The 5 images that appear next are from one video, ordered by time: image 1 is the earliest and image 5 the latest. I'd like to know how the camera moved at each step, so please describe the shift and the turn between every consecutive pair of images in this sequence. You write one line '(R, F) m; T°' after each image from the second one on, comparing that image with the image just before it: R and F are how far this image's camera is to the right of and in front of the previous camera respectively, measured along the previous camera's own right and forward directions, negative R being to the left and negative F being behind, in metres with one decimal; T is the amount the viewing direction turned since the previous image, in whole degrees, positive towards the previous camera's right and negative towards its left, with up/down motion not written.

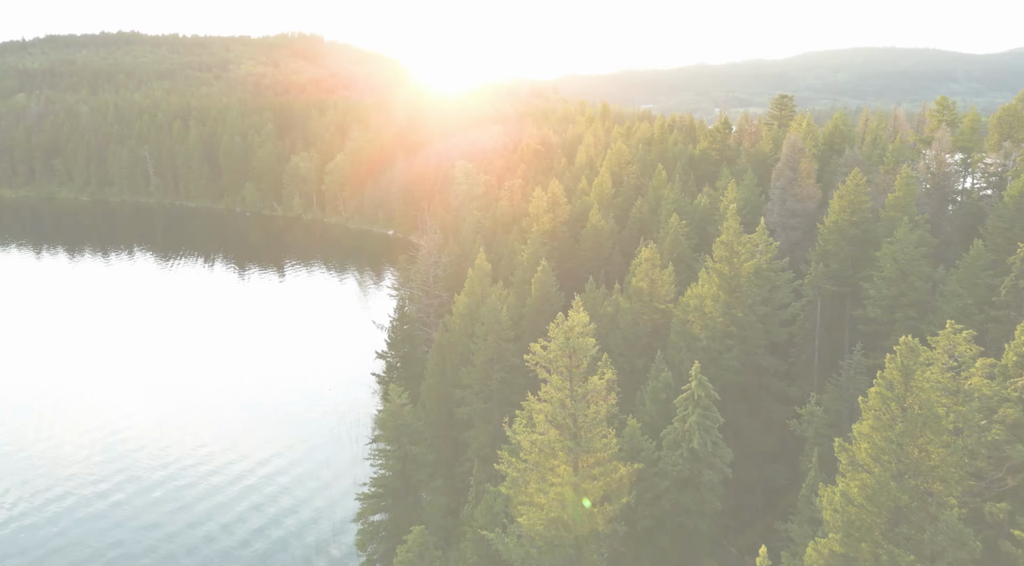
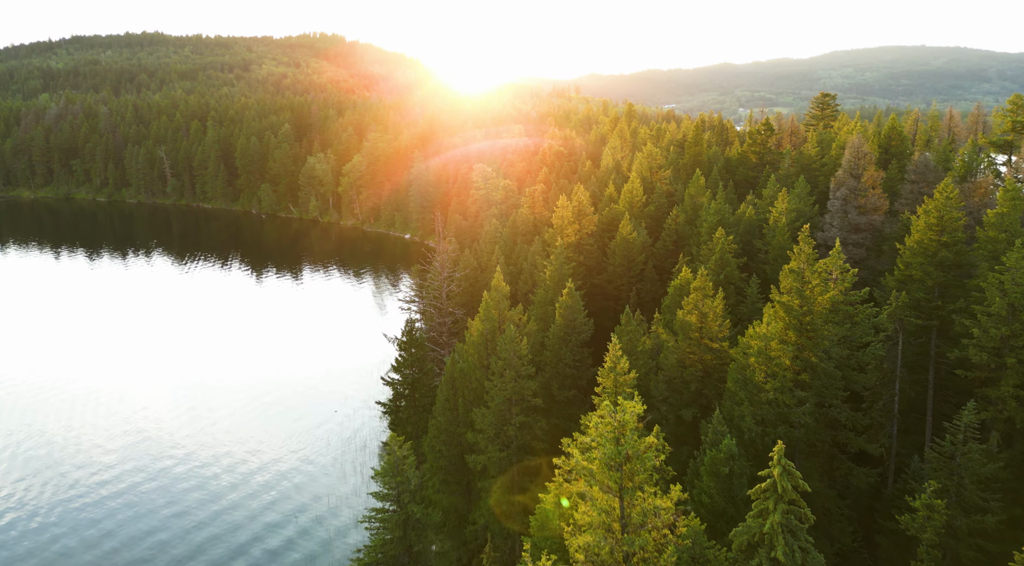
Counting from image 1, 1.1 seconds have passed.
(-0.1, +7.9) m; -2°
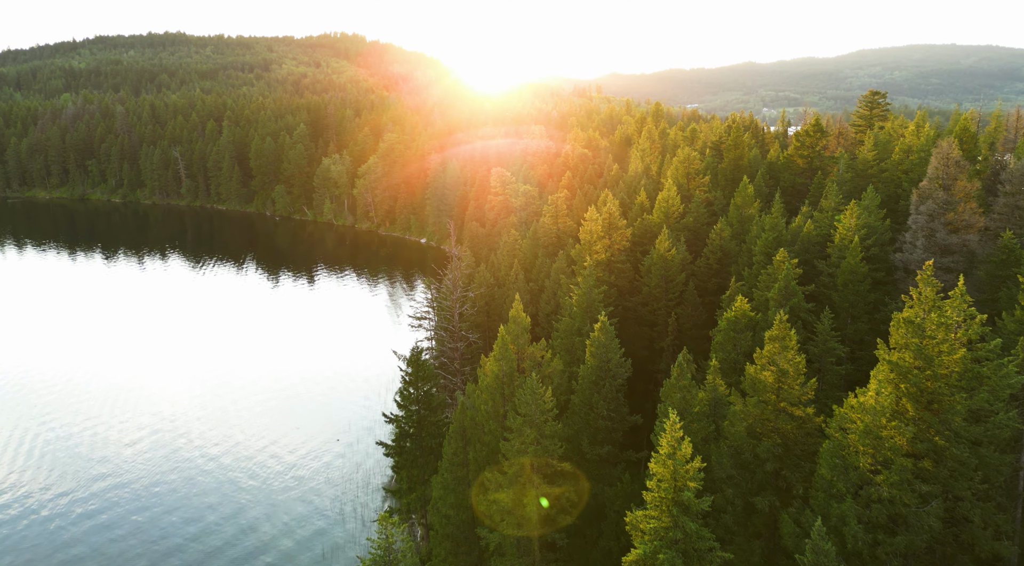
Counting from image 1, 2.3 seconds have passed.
(-0.2, +8.9) m; -1°
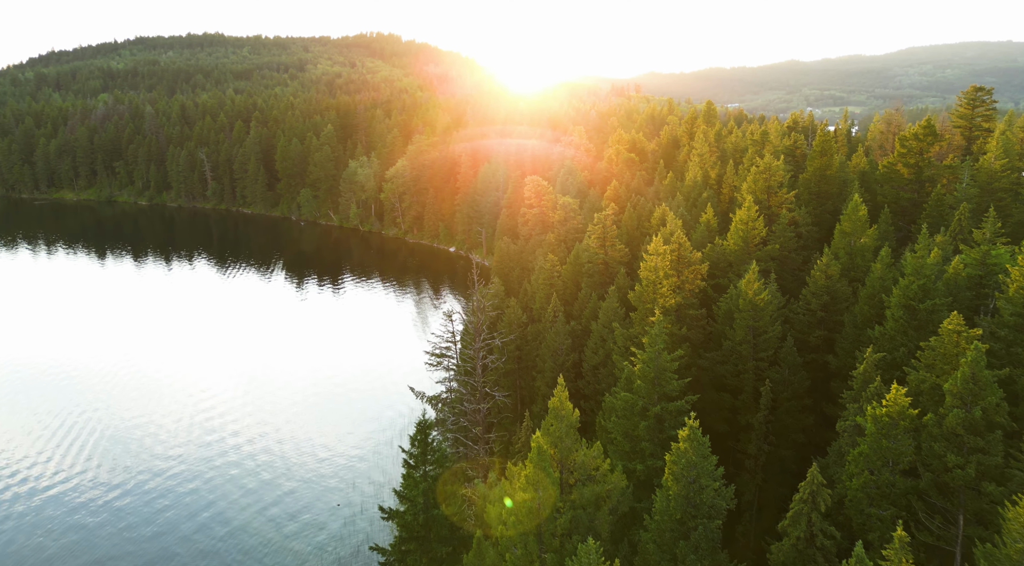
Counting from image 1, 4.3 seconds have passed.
(-0.4, +15.0) m; -3°
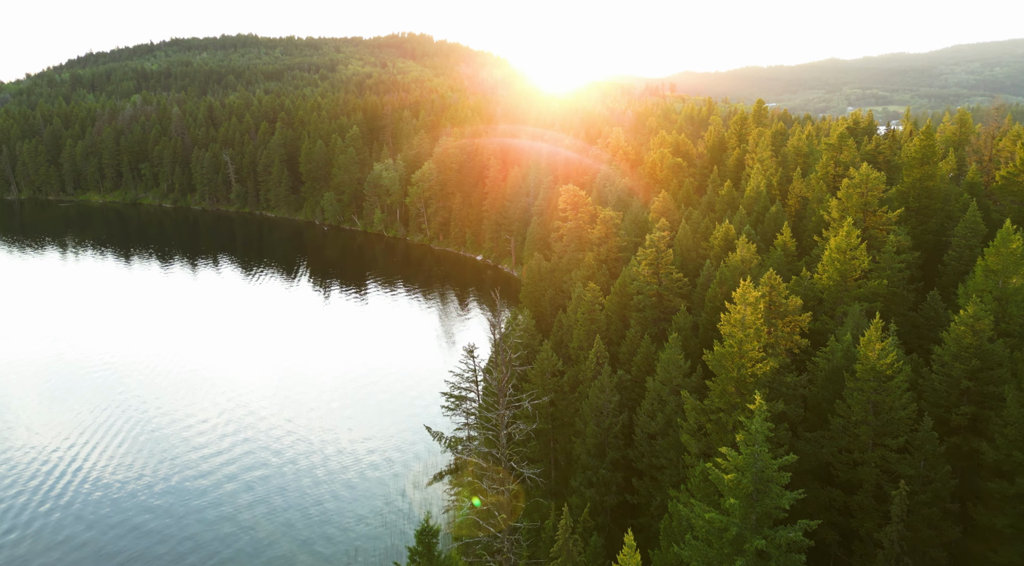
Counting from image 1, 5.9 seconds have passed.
(-0.3, +12.1) m; -2°
